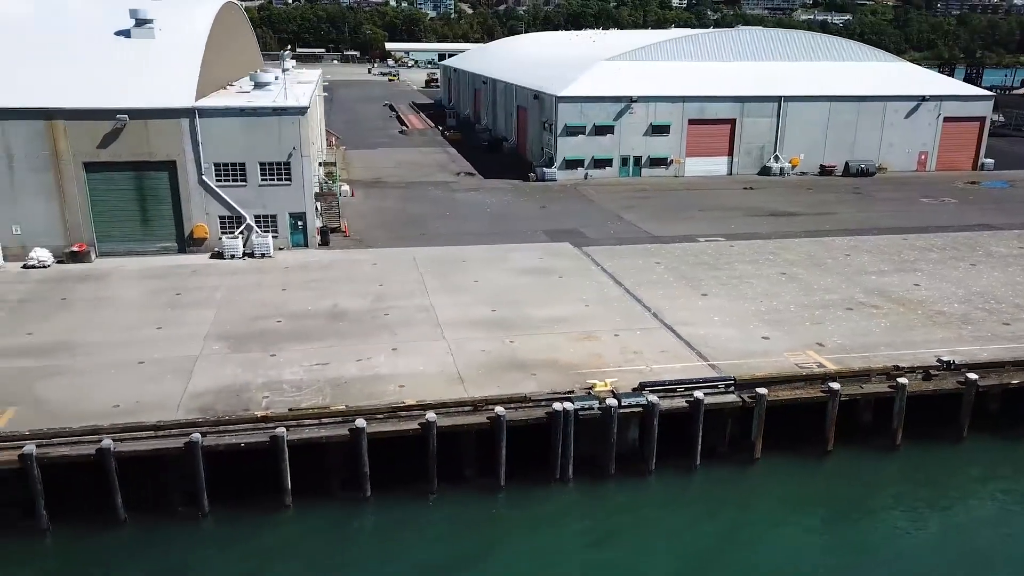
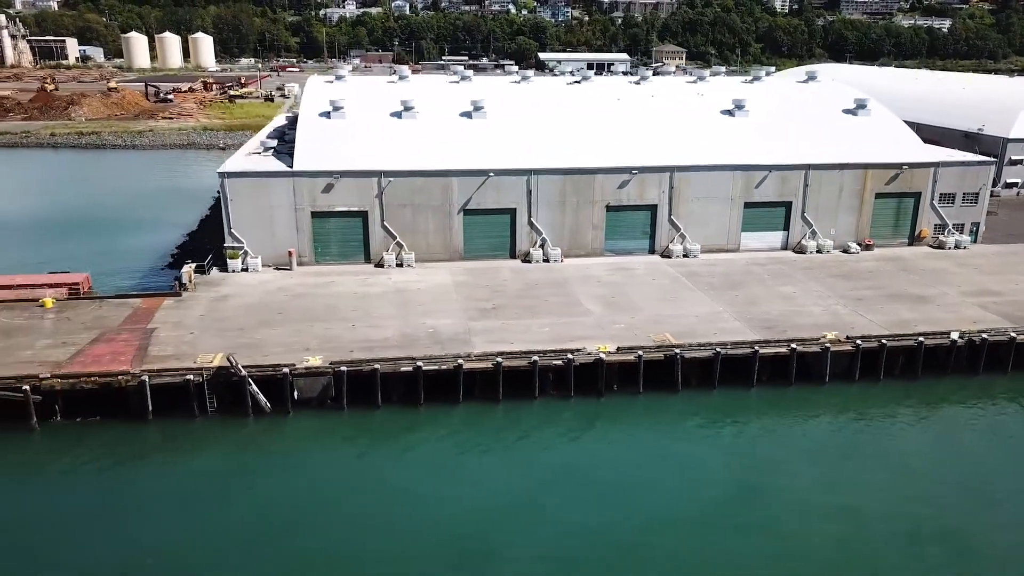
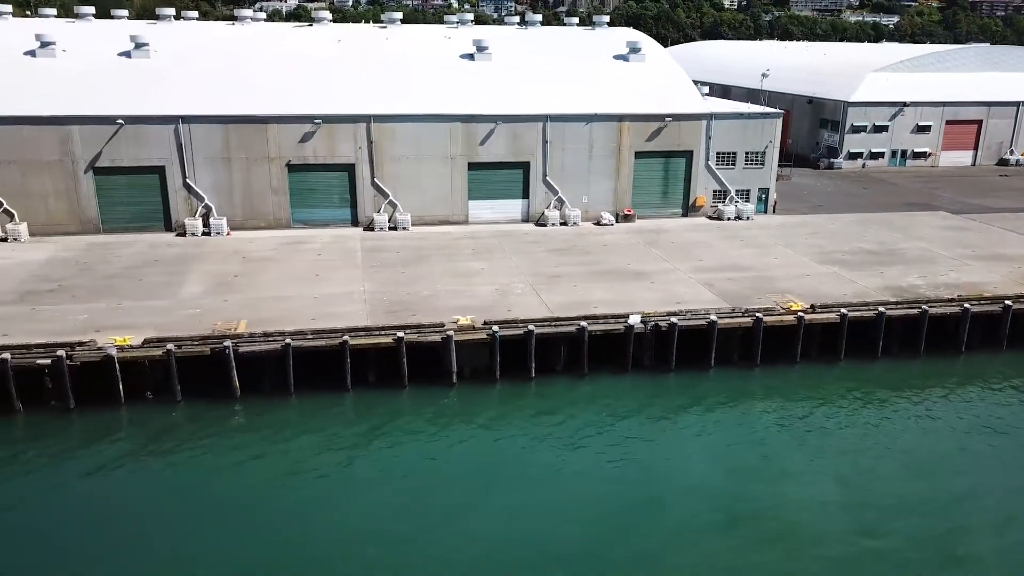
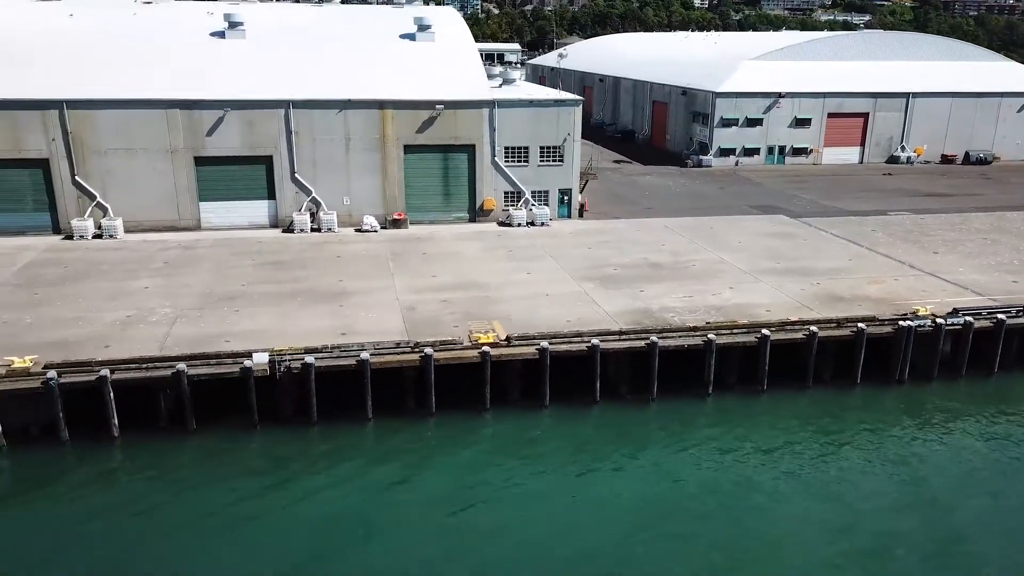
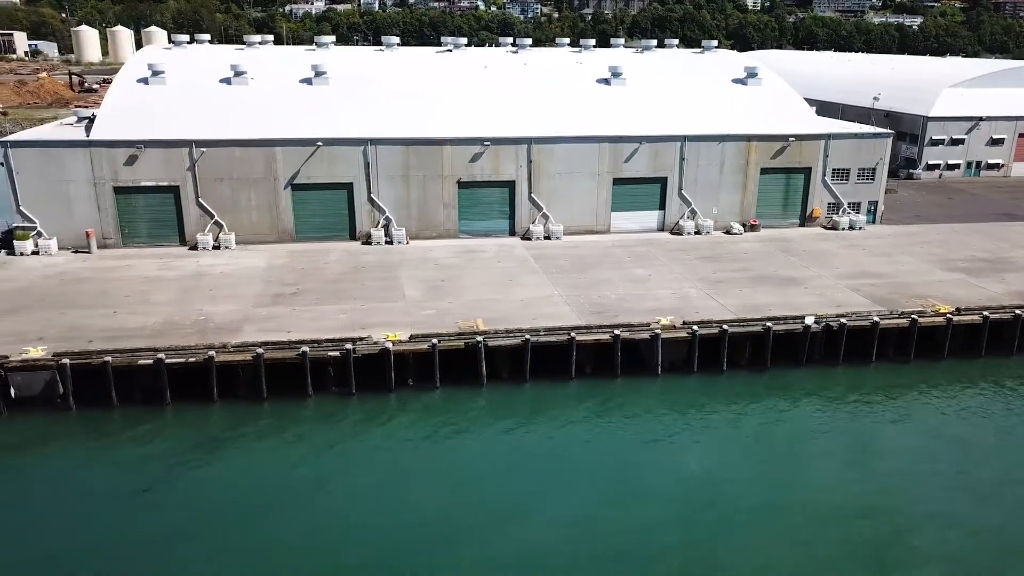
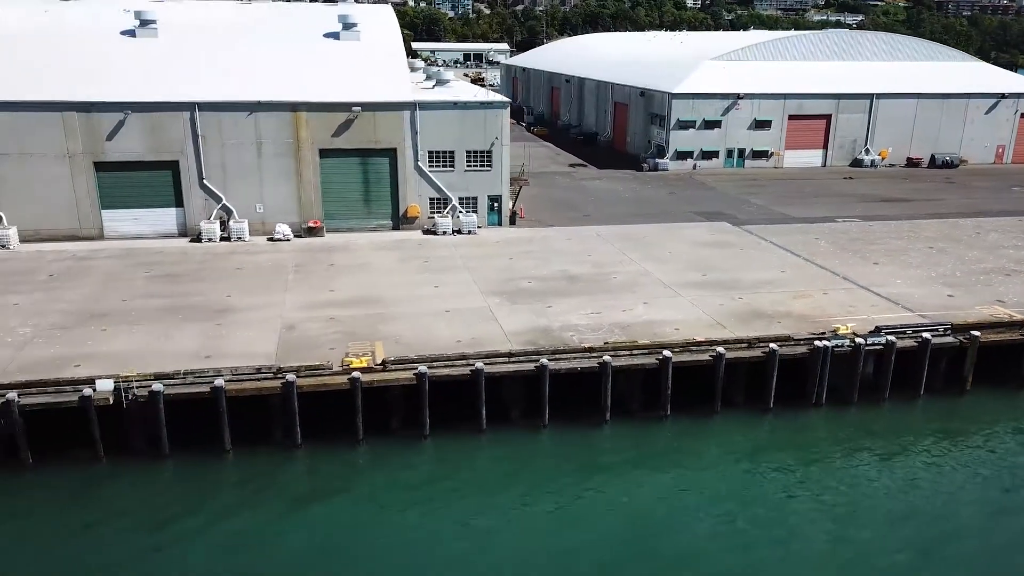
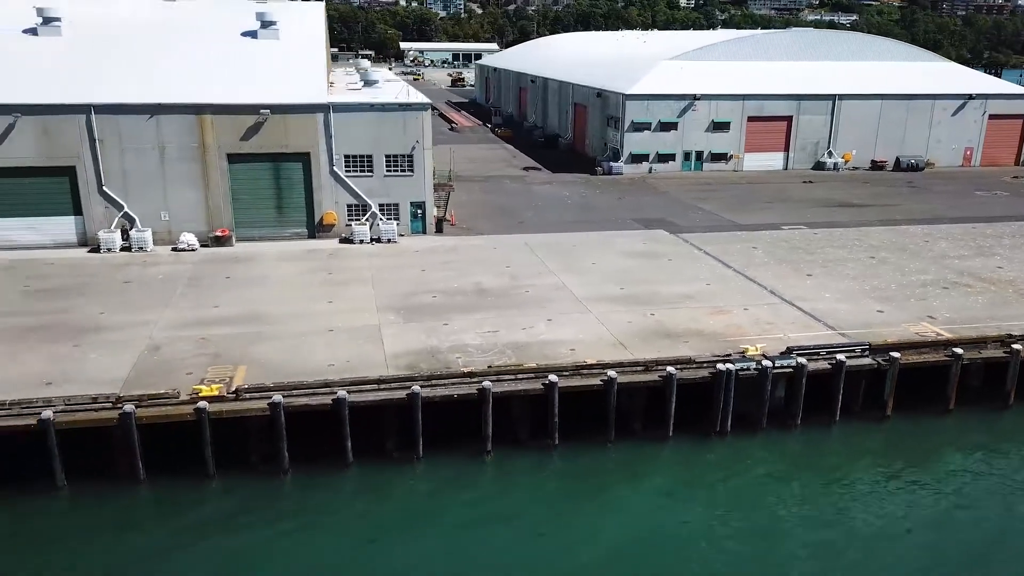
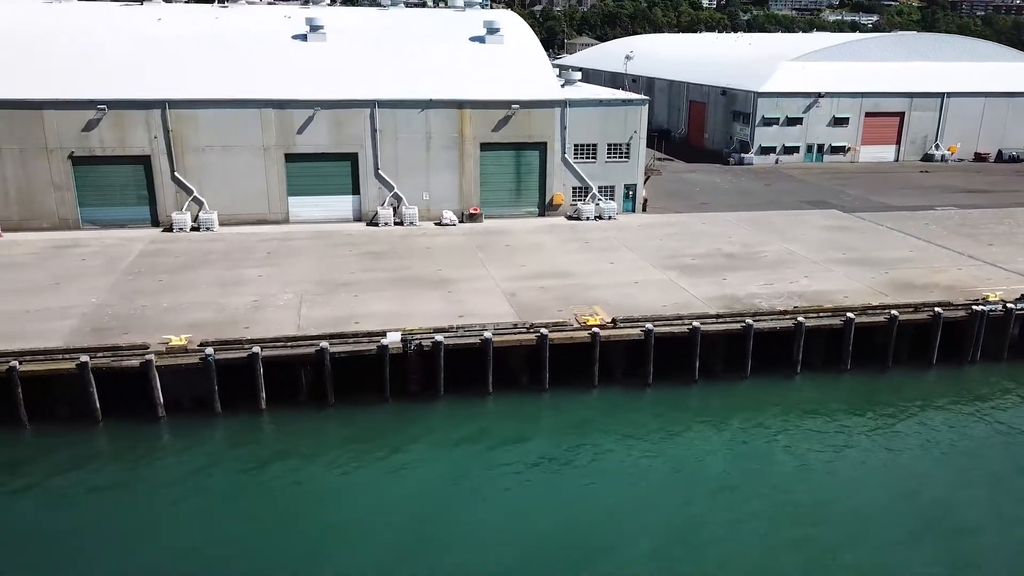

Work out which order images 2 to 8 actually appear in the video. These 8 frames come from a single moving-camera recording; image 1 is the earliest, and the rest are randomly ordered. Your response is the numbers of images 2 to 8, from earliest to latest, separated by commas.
7, 6, 4, 8, 3, 5, 2
